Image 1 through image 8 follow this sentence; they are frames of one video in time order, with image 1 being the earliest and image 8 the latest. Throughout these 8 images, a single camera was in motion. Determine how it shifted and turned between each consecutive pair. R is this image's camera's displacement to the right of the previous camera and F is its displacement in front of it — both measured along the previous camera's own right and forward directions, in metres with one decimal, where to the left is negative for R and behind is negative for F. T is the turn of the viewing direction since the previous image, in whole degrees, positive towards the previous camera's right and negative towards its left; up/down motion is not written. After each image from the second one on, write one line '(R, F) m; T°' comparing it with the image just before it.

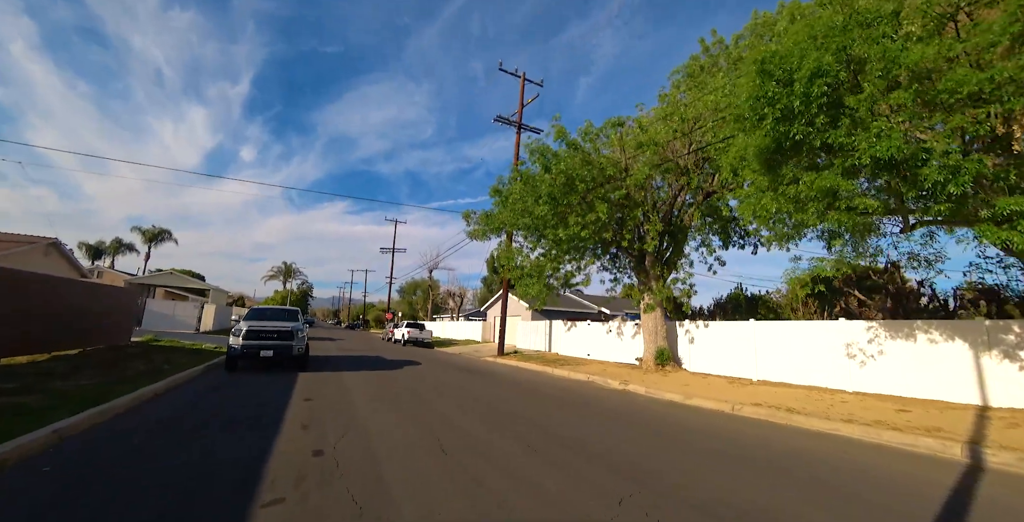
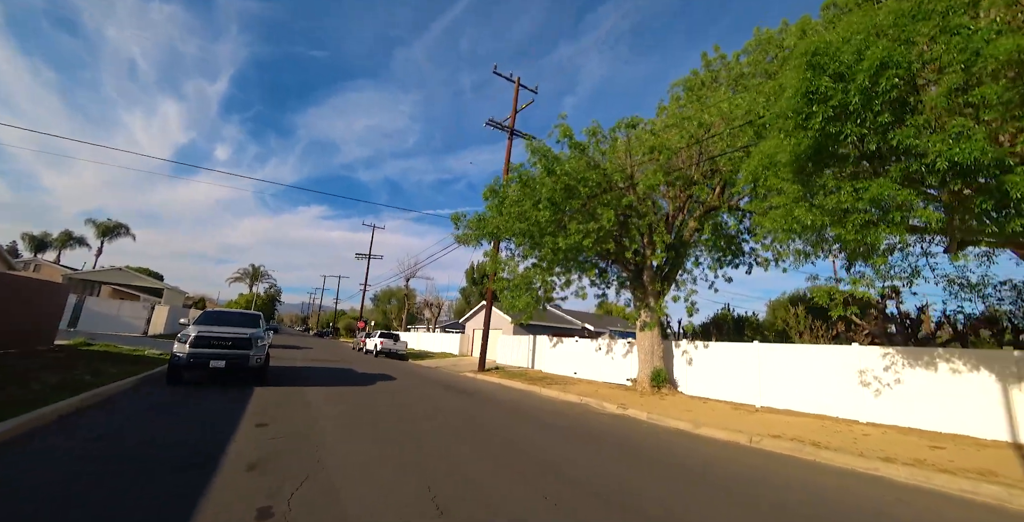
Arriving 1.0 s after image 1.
(-0.5, +1.2) m; +3°
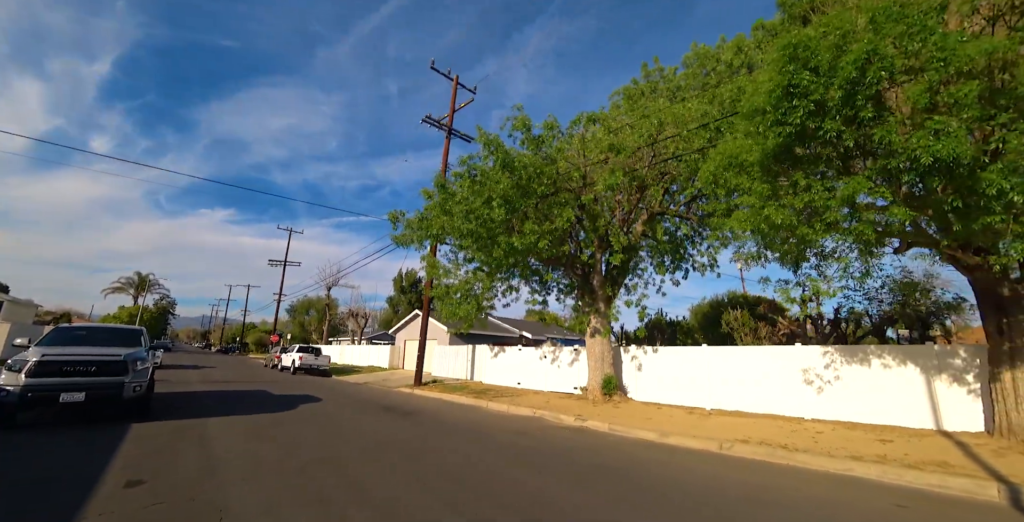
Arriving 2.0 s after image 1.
(-0.6, +1.2) m; +10°
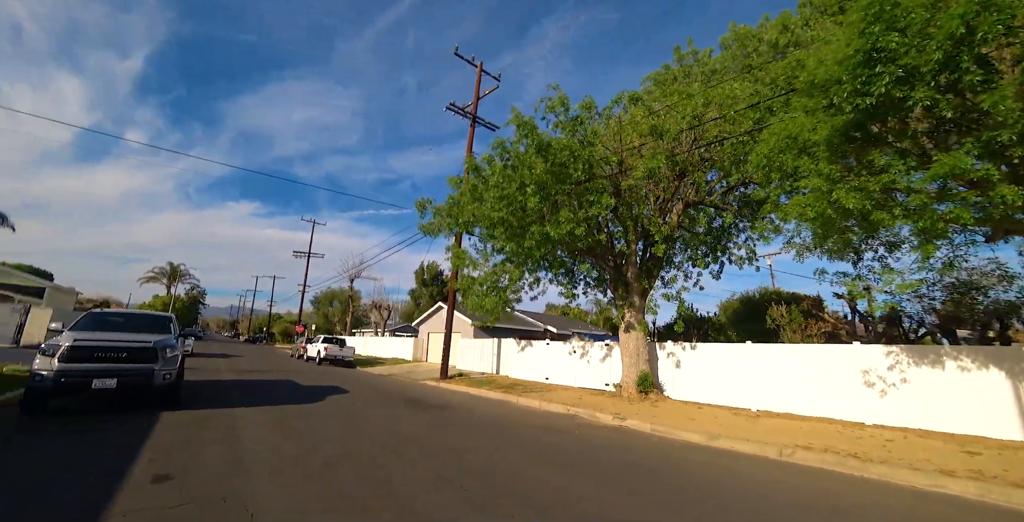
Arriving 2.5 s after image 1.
(-0.4, +0.6) m; -2°
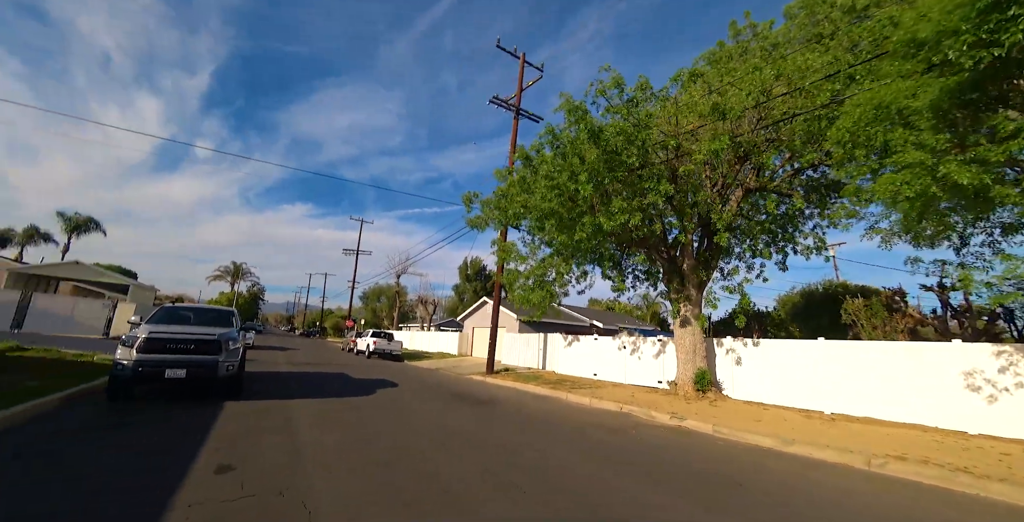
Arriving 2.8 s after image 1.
(-0.2, +0.3) m; -5°
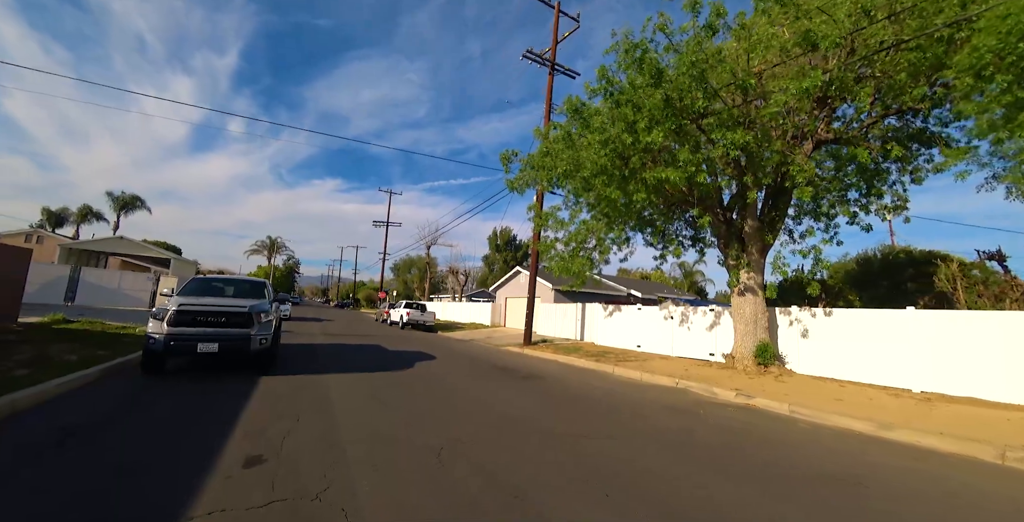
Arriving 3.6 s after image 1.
(-0.4, +0.9) m; -4°
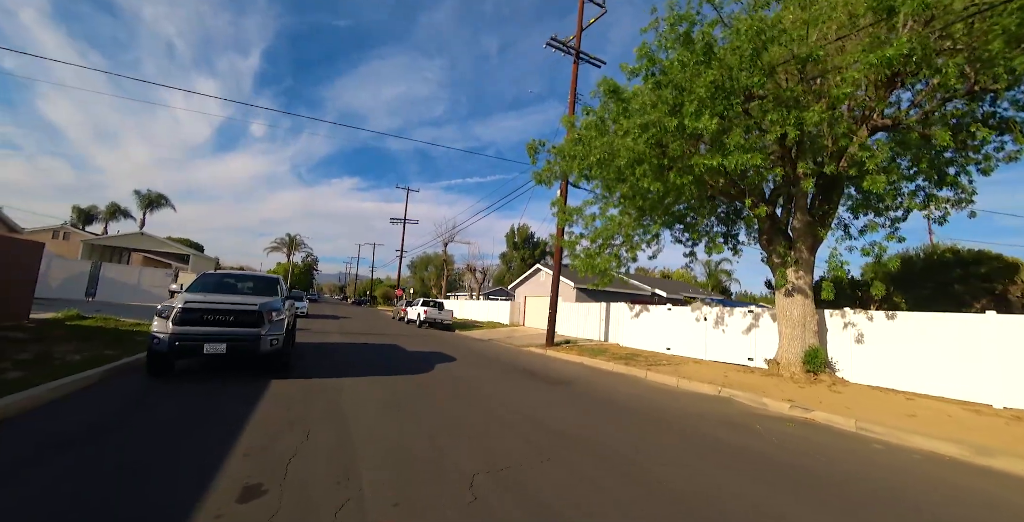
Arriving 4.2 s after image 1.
(-0.3, +0.7) m; -2°
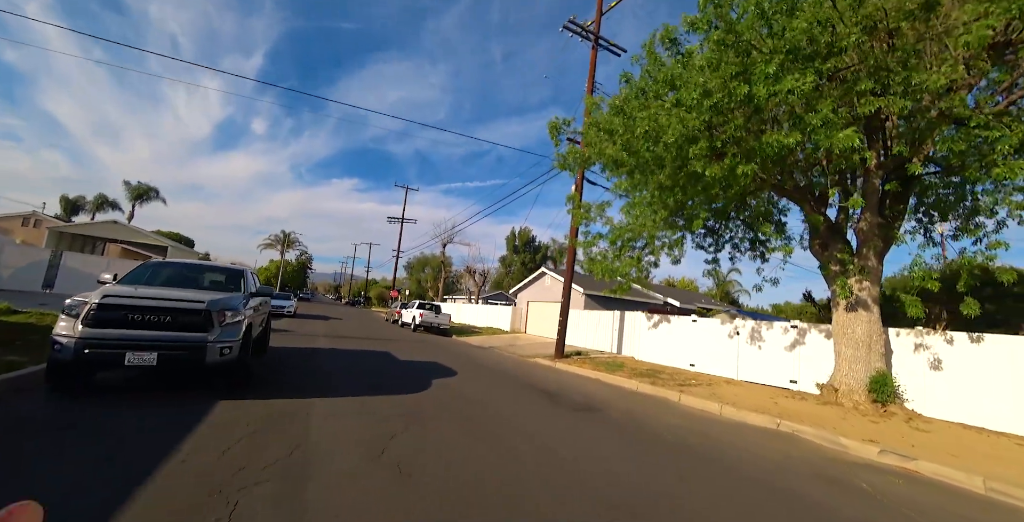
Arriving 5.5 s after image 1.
(-0.4, +1.7) m; 0°
